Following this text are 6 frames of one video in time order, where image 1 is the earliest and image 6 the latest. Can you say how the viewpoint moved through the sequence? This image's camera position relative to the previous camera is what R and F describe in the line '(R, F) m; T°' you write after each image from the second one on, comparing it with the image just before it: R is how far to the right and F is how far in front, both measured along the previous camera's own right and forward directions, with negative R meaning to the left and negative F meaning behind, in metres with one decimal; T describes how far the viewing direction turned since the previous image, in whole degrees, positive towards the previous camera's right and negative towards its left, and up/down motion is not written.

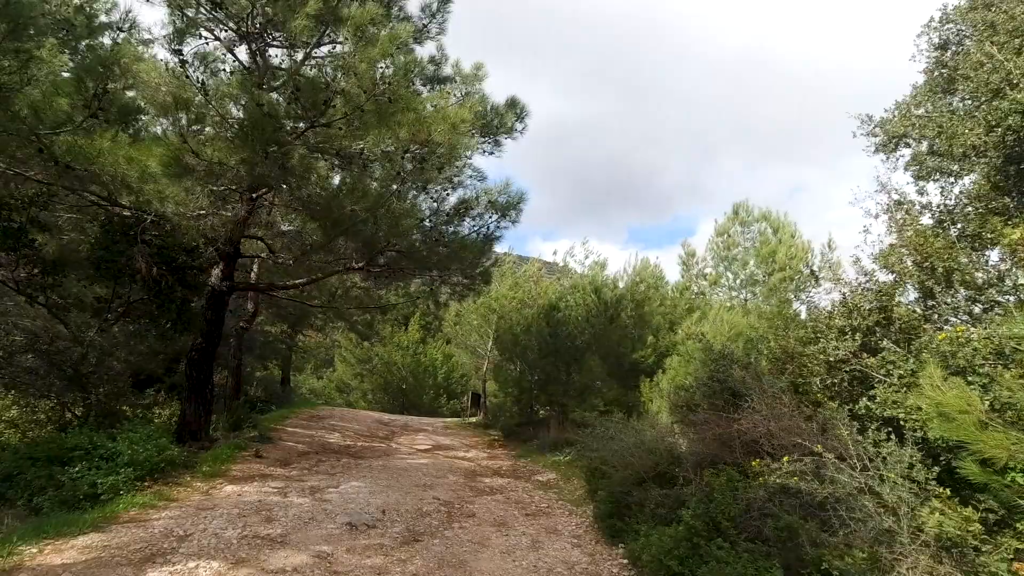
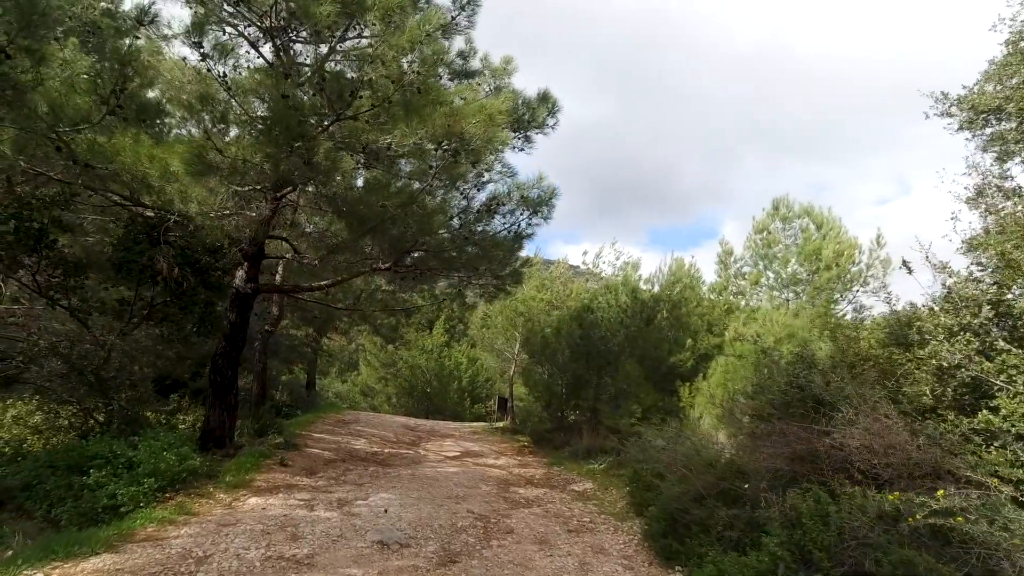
(-0.2, +0.4) m; -2°
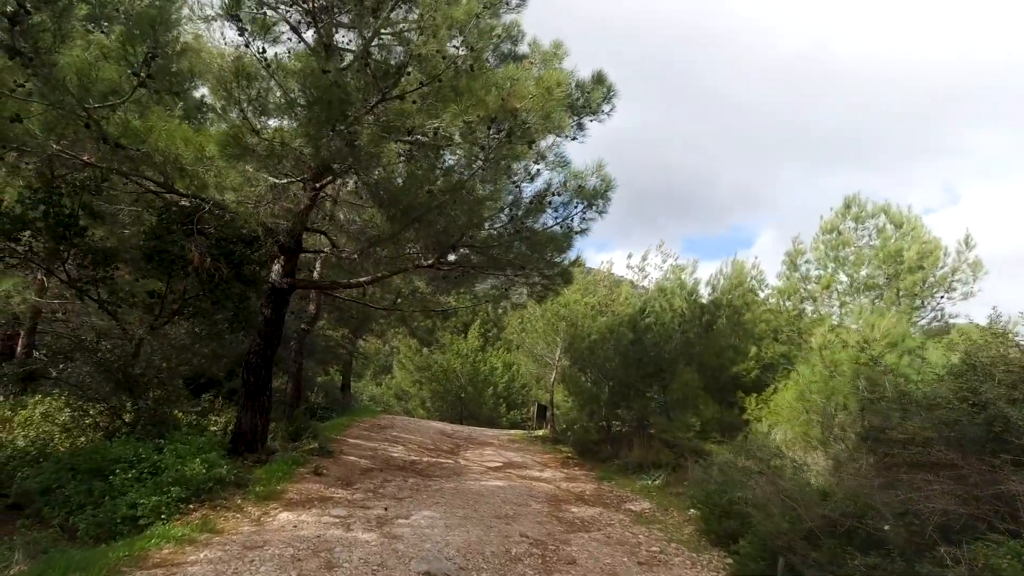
(-0.3, +0.7) m; -3°
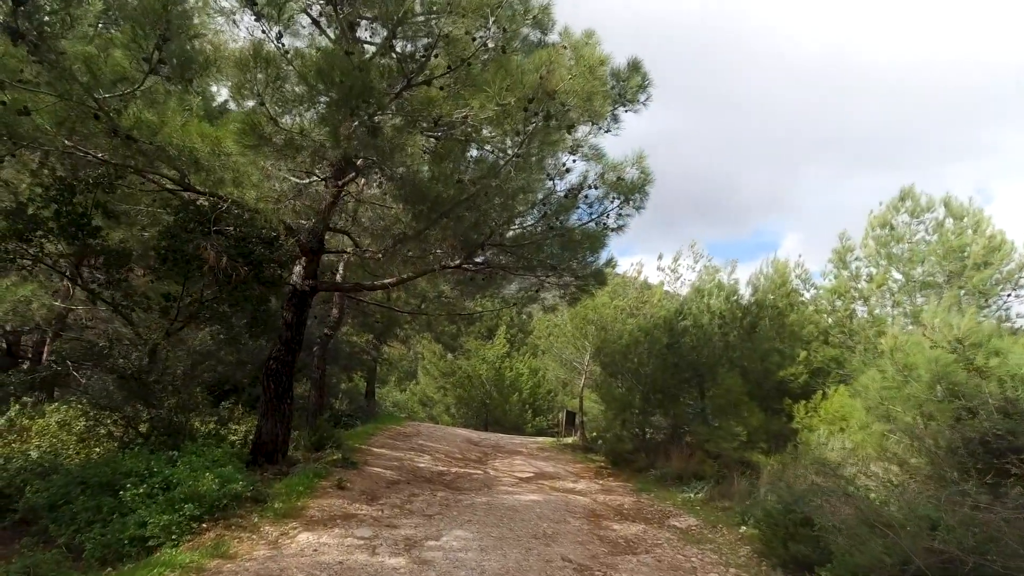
(-0.1, +0.5) m; -2°
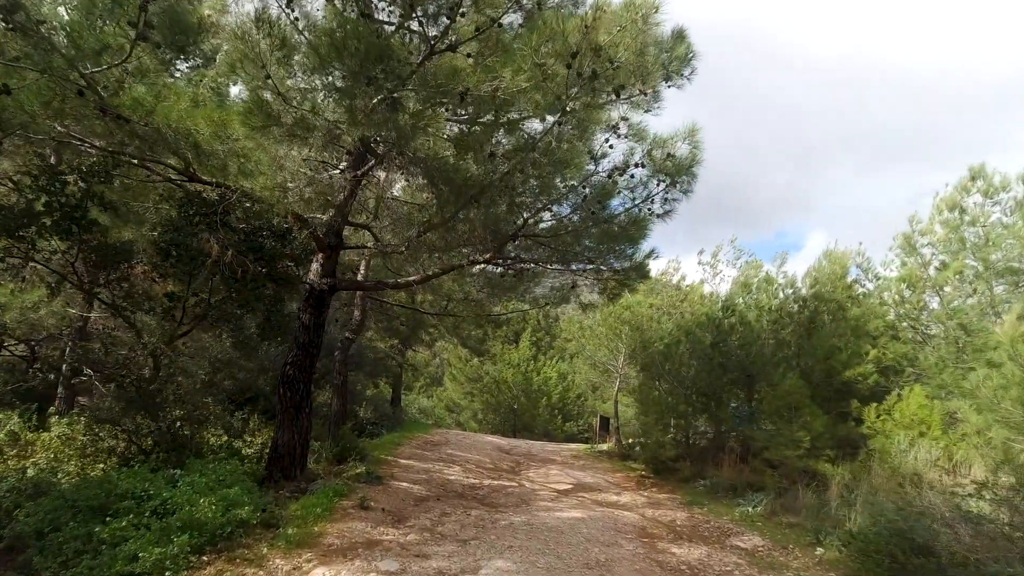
(-0.2, +0.8) m; -2°
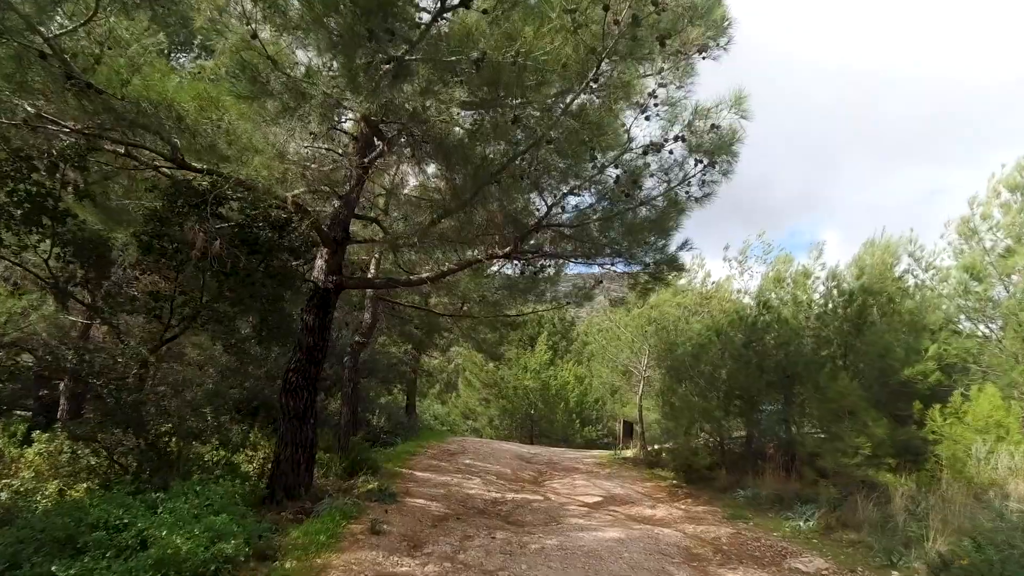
(-0.1, +0.7) m; -1°
